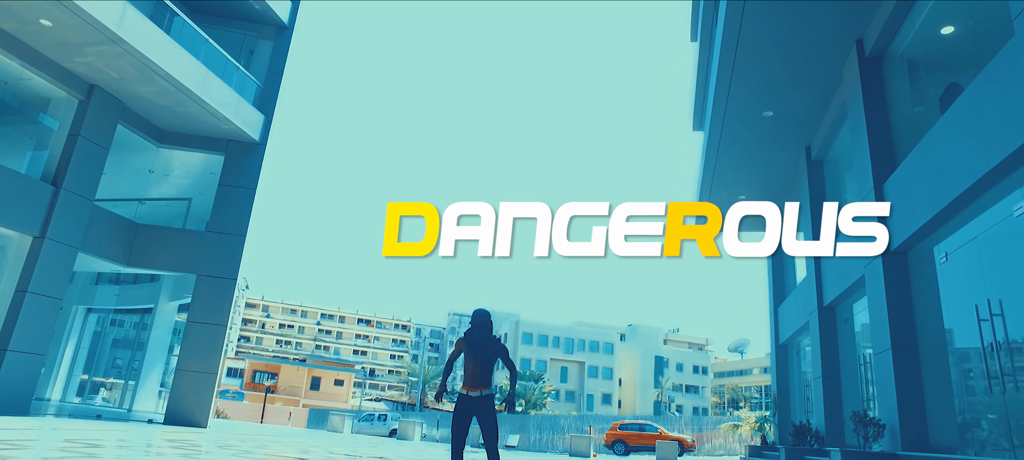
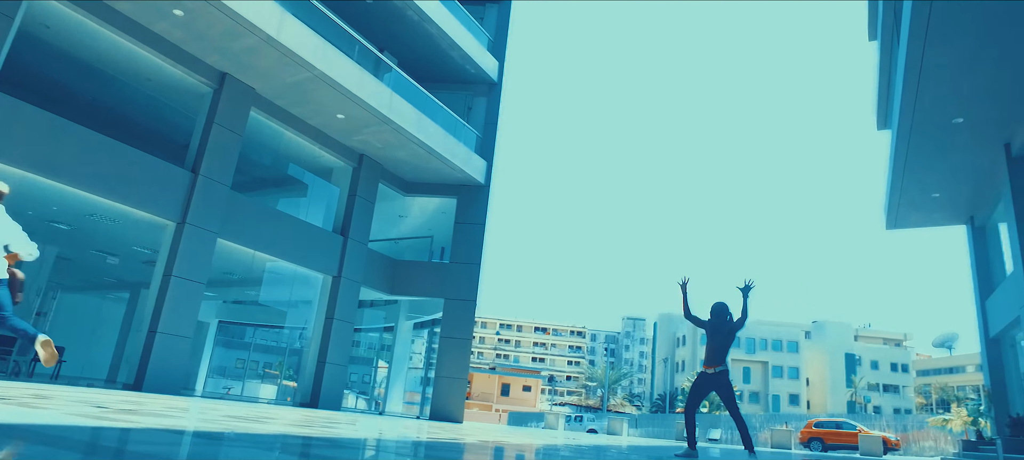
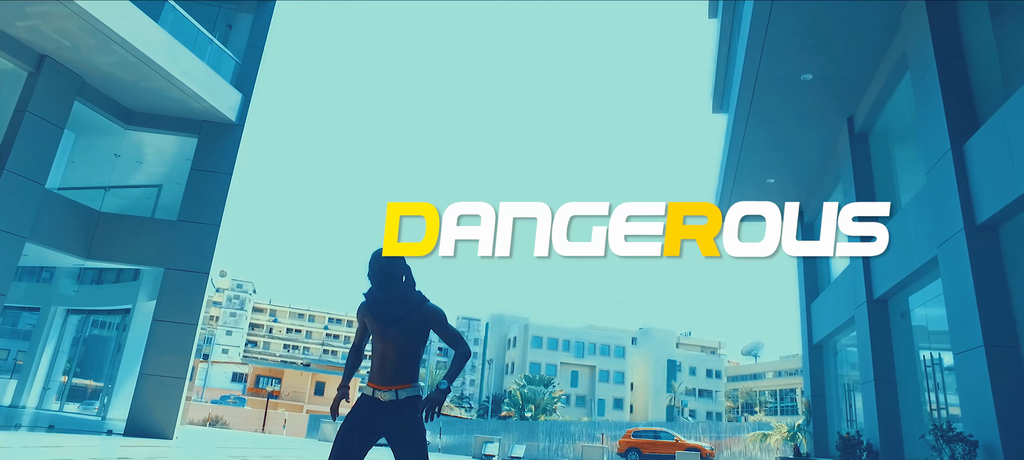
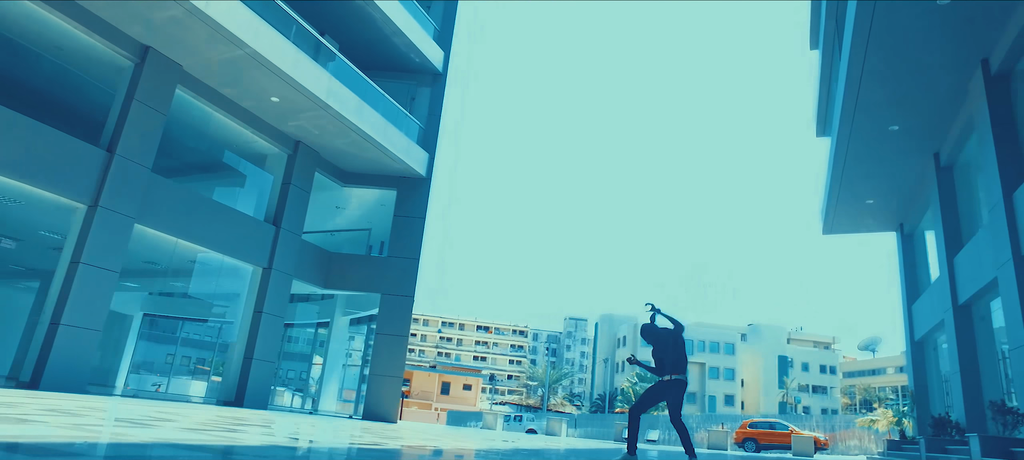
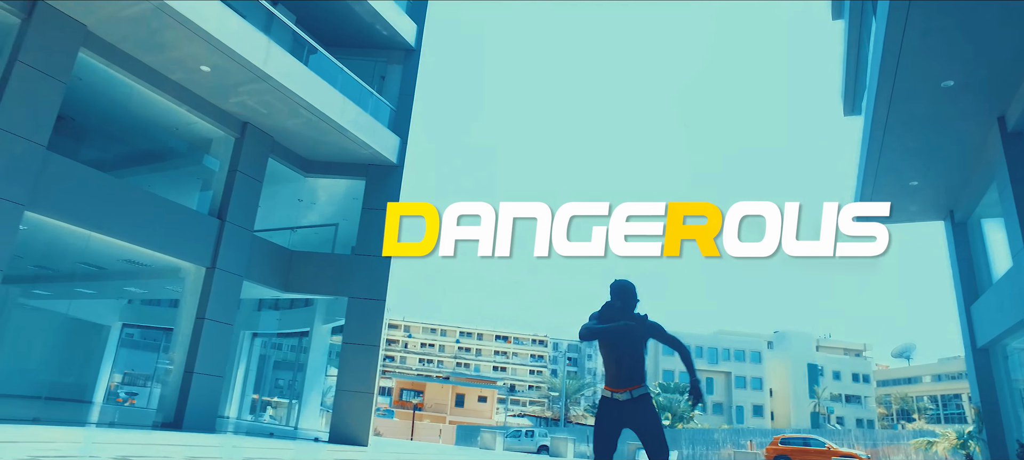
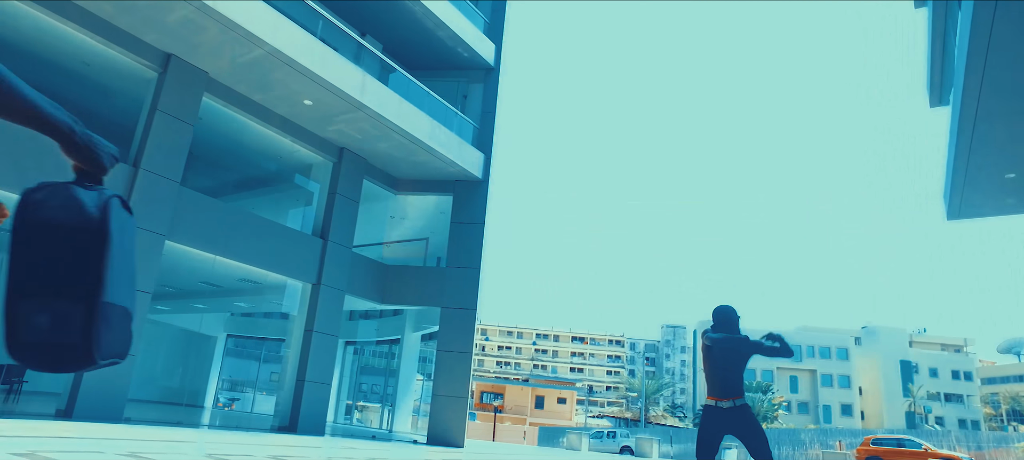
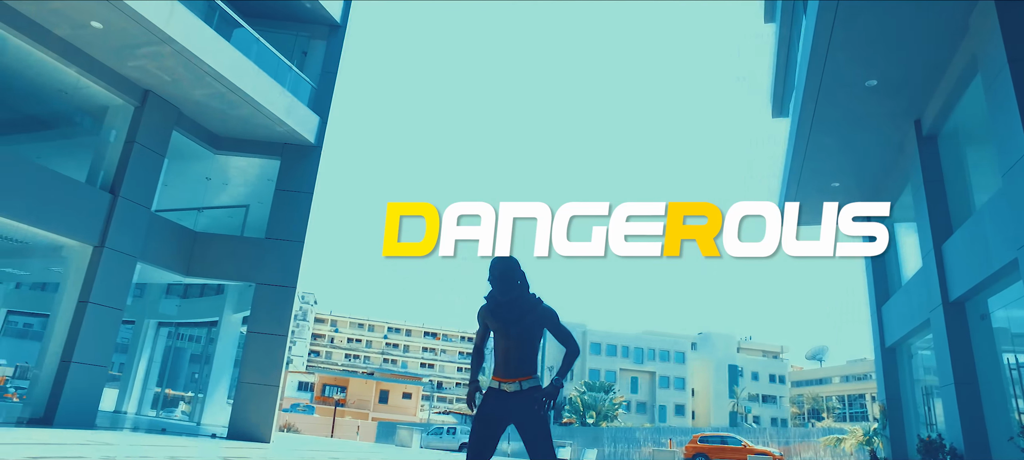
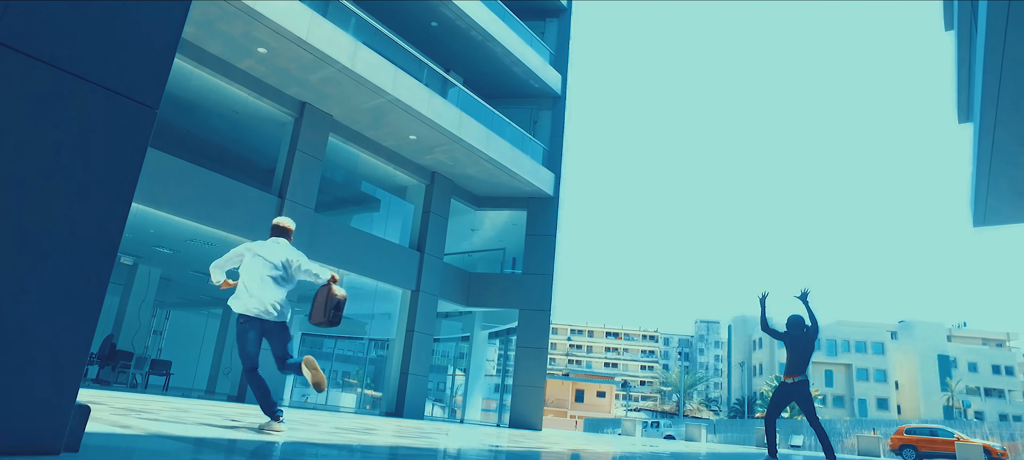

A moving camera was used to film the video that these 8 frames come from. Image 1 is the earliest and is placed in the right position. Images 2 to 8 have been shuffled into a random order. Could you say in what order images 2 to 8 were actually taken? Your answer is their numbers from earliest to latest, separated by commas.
3, 7, 5, 6, 8, 2, 4
